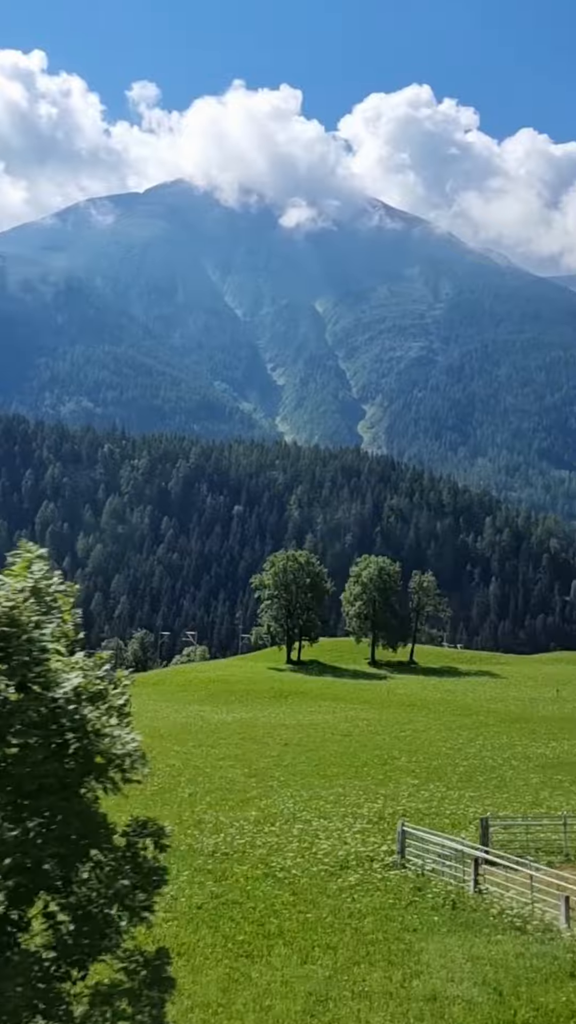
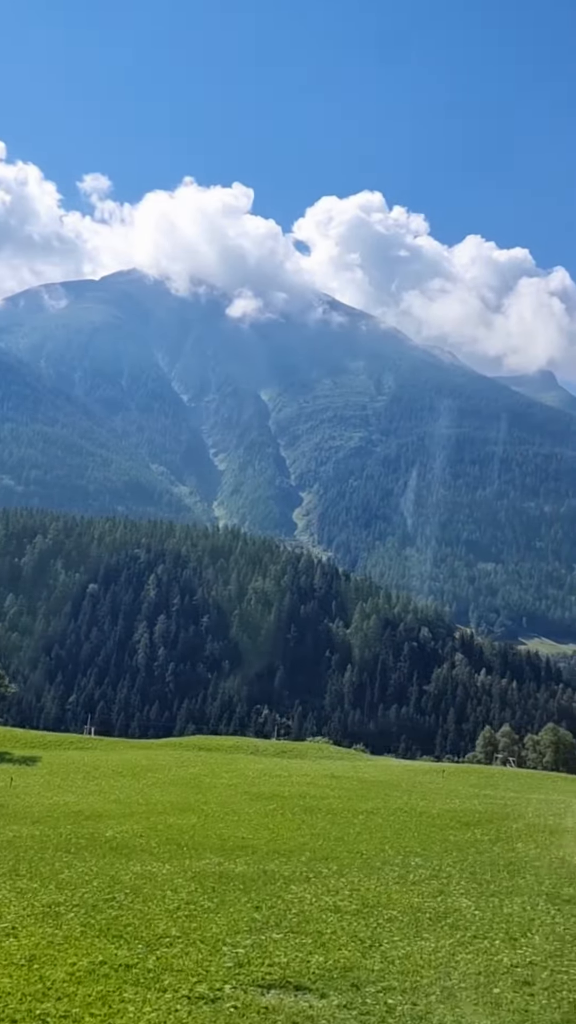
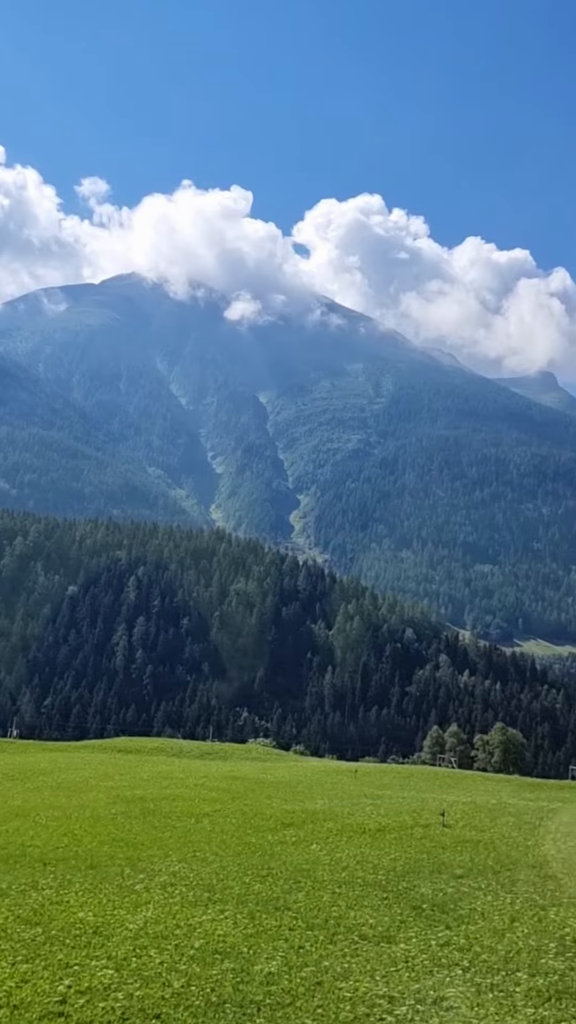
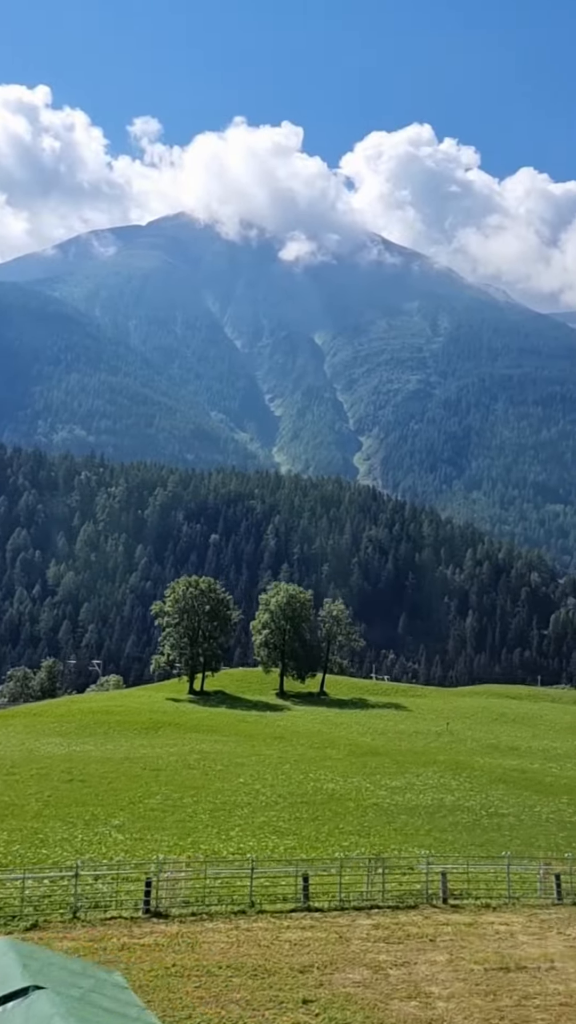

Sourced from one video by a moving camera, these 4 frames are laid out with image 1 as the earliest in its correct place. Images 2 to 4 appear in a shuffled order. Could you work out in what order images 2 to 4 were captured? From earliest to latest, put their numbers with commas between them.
4, 2, 3
